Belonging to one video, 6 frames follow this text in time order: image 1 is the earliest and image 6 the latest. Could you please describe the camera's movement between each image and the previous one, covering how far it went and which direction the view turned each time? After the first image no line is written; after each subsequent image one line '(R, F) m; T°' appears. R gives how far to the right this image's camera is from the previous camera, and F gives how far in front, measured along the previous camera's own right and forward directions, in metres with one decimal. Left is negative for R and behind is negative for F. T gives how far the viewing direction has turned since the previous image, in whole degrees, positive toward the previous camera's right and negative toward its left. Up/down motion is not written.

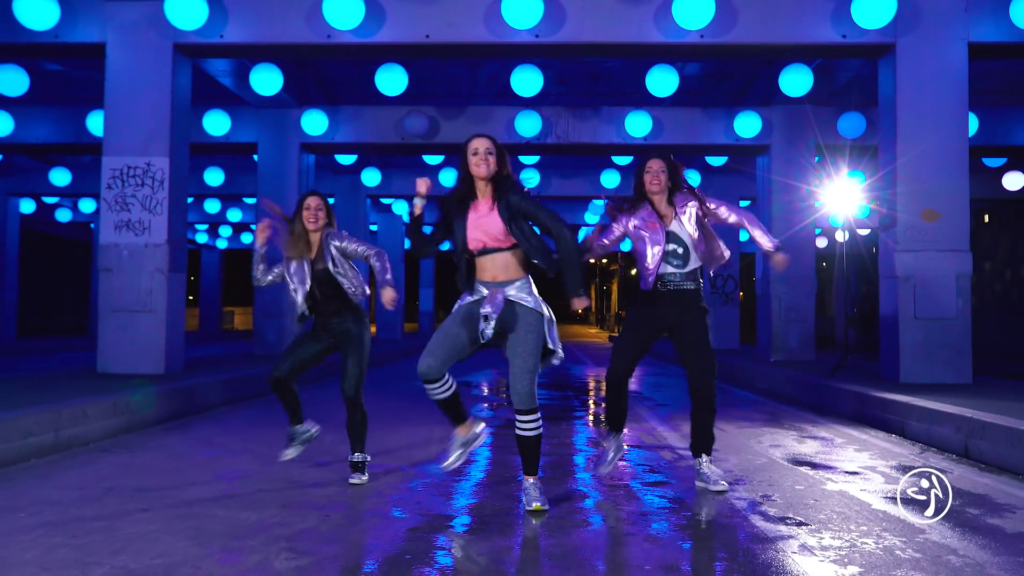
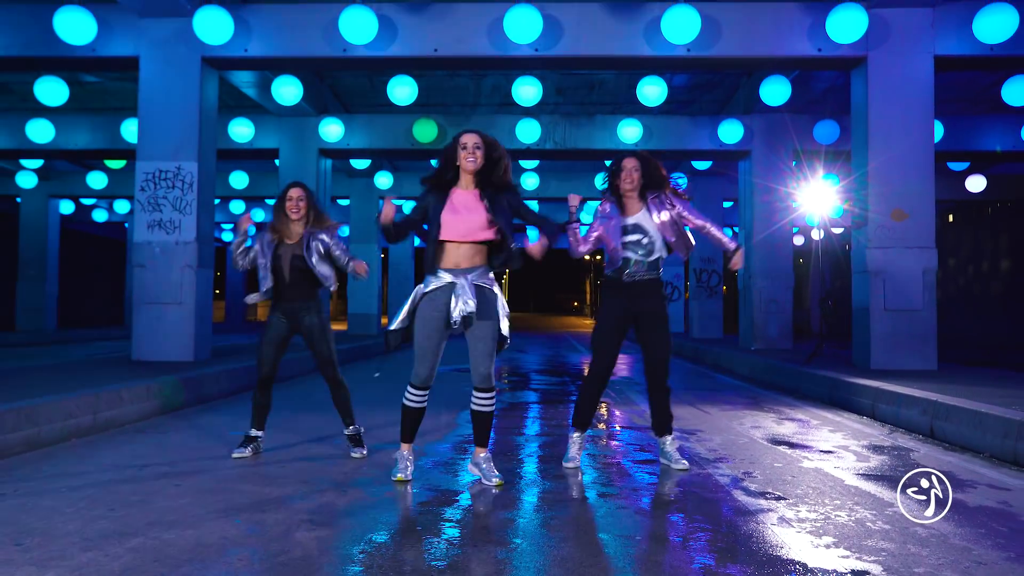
(0.0, -0.7) m; 0°
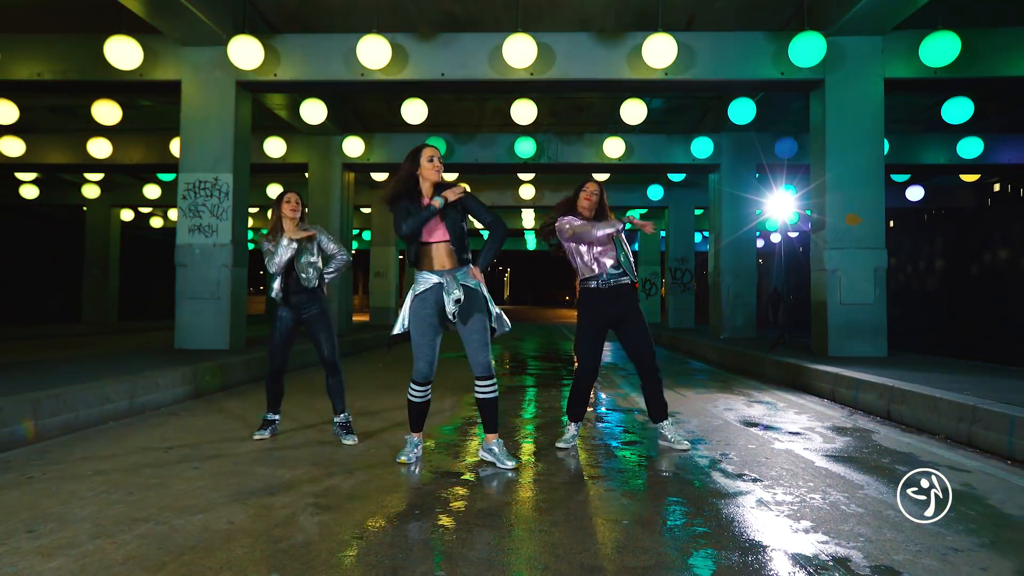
(-0.1, -1.3) m; +1°
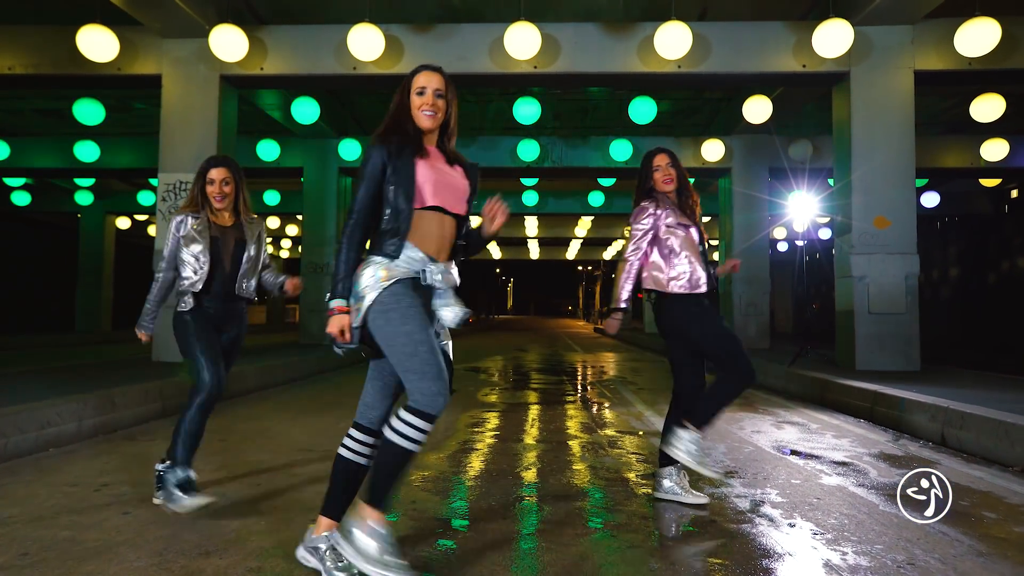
(0.0, +0.8) m; 0°
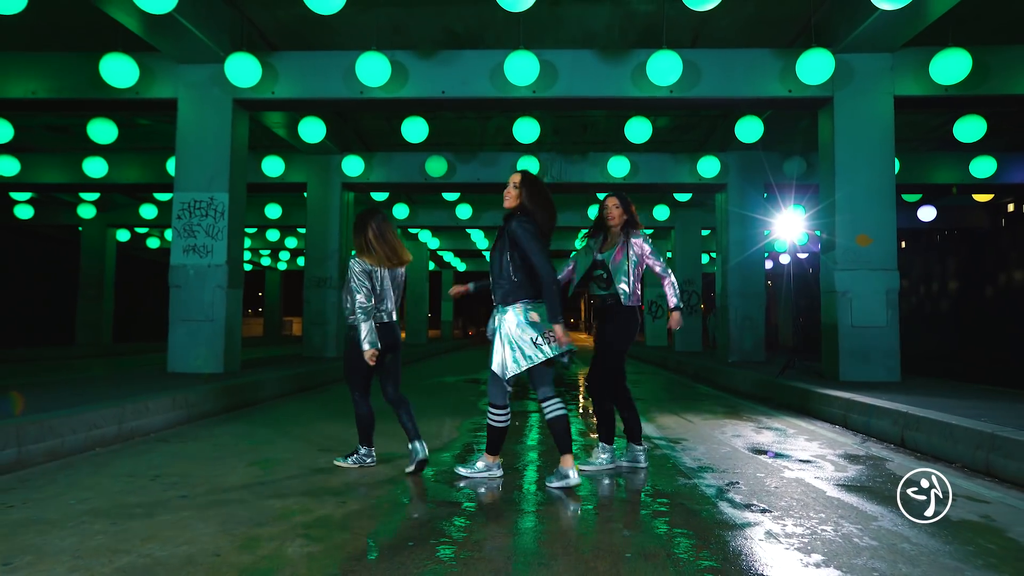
(0.0, -0.5) m; 0°
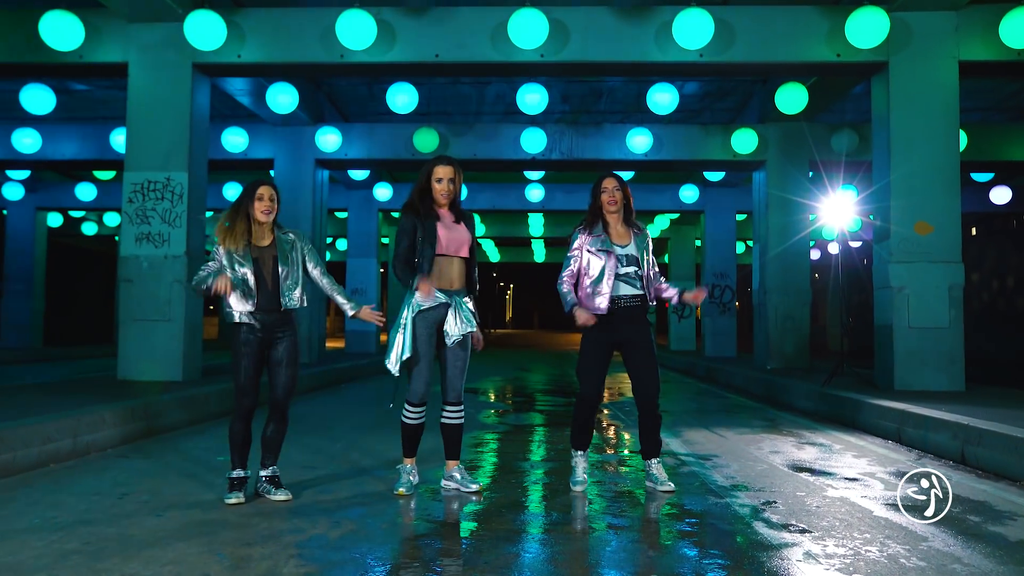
(+0.1, +1.4) m; -1°
